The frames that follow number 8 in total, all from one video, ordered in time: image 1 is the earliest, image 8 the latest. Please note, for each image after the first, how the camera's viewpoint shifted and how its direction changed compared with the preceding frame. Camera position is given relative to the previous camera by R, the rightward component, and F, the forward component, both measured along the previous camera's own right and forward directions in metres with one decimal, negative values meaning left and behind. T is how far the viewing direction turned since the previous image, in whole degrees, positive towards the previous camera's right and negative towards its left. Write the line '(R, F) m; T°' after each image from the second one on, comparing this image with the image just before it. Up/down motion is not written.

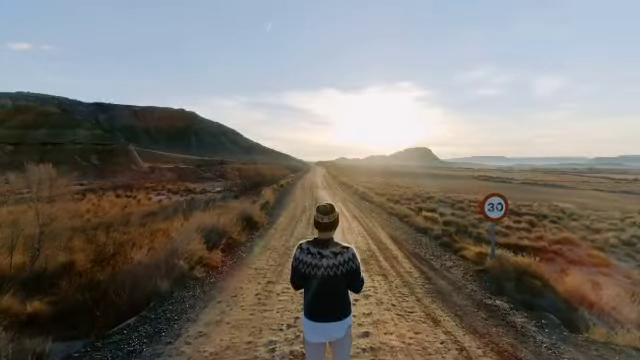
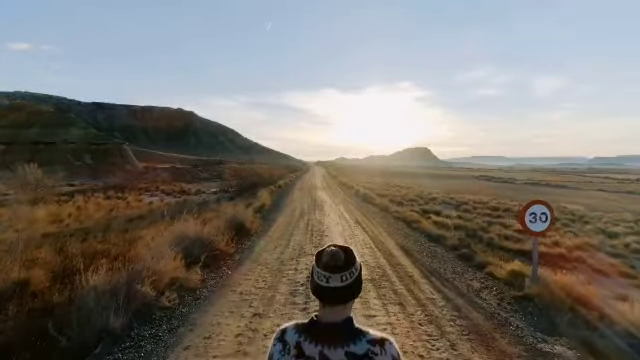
(0.0, +2.2) m; 0°
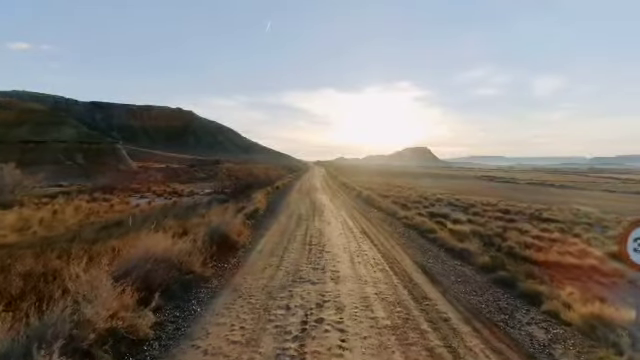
(0.0, +2.9) m; 0°
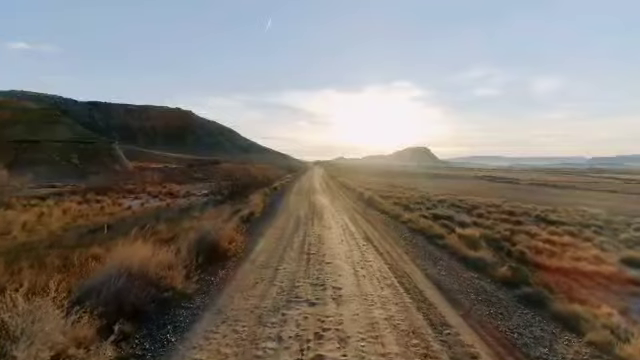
(0.0, +1.4) m; 0°
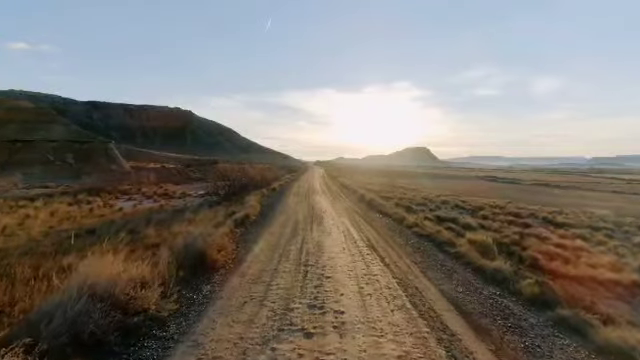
(0.0, +1.5) m; 0°
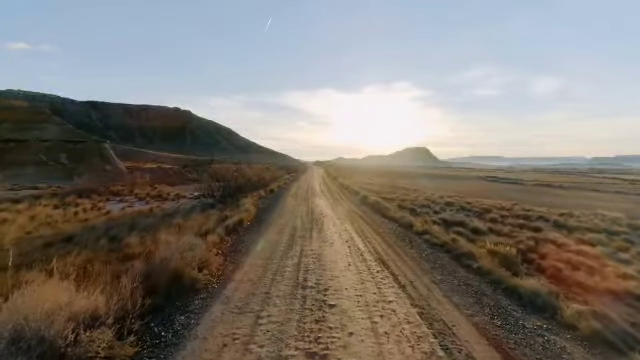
(-0.1, +2.0) m; 0°
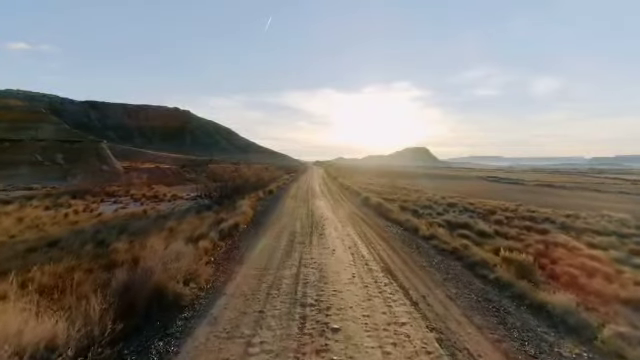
(0.0, +1.2) m; 0°
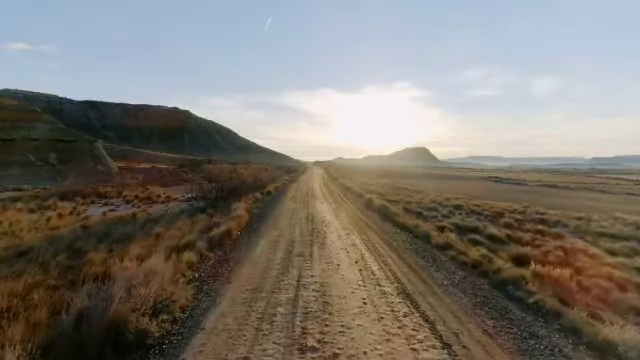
(-0.1, +2.0) m; 0°
